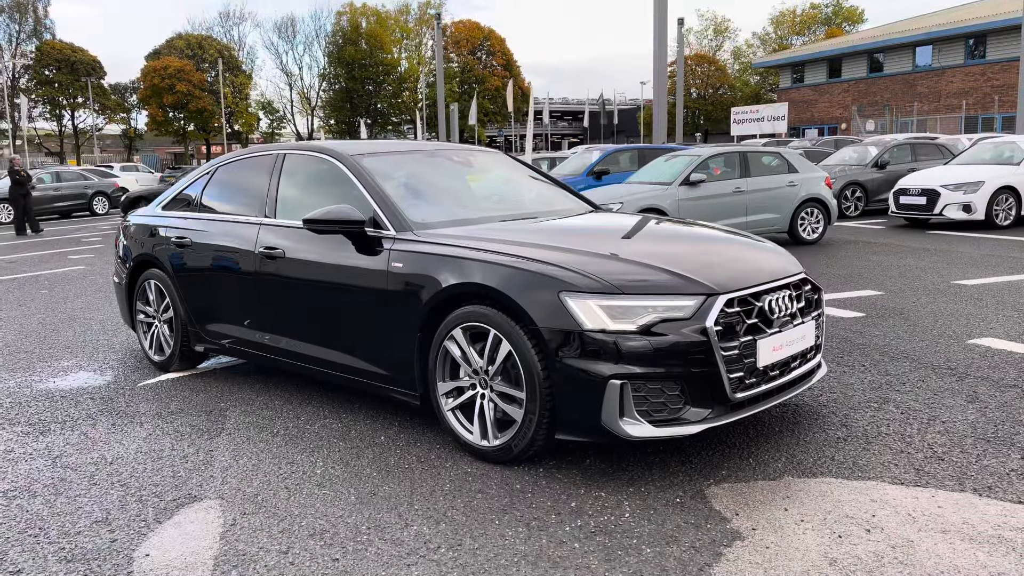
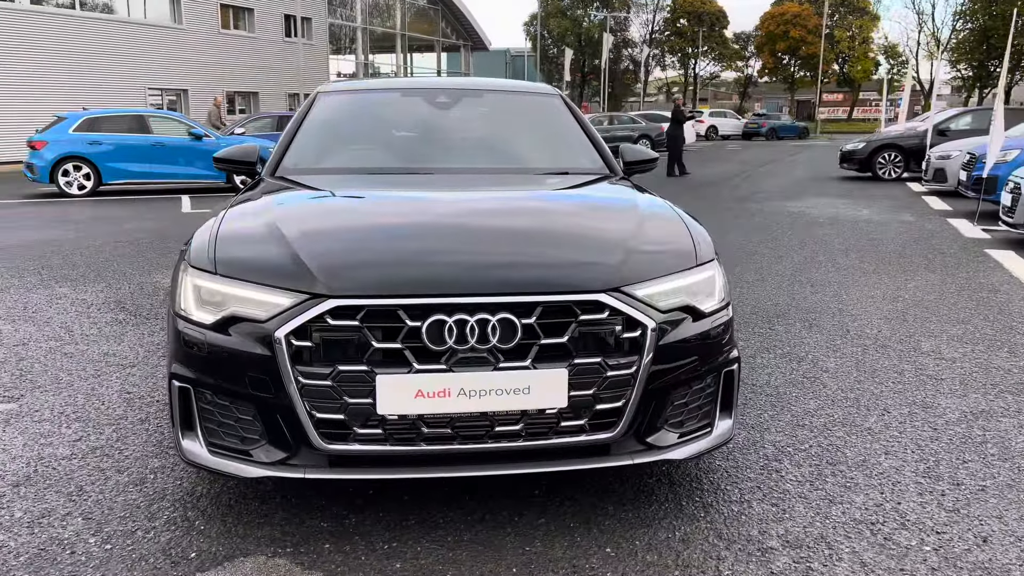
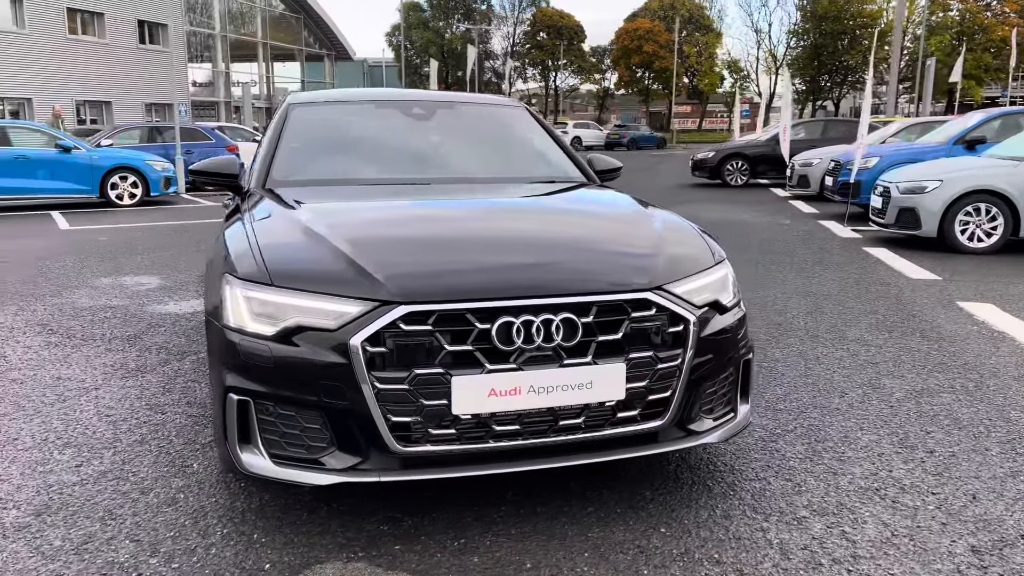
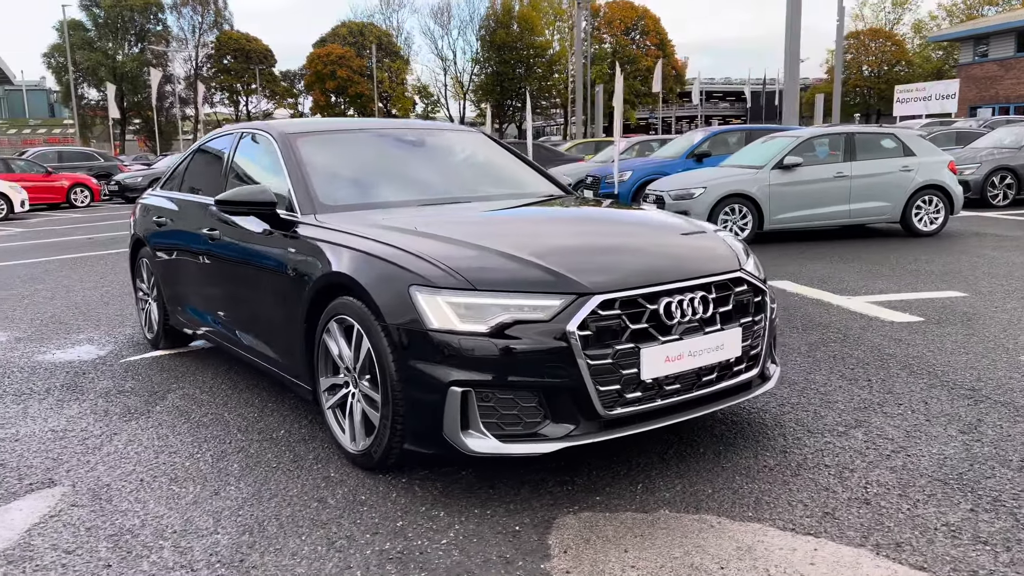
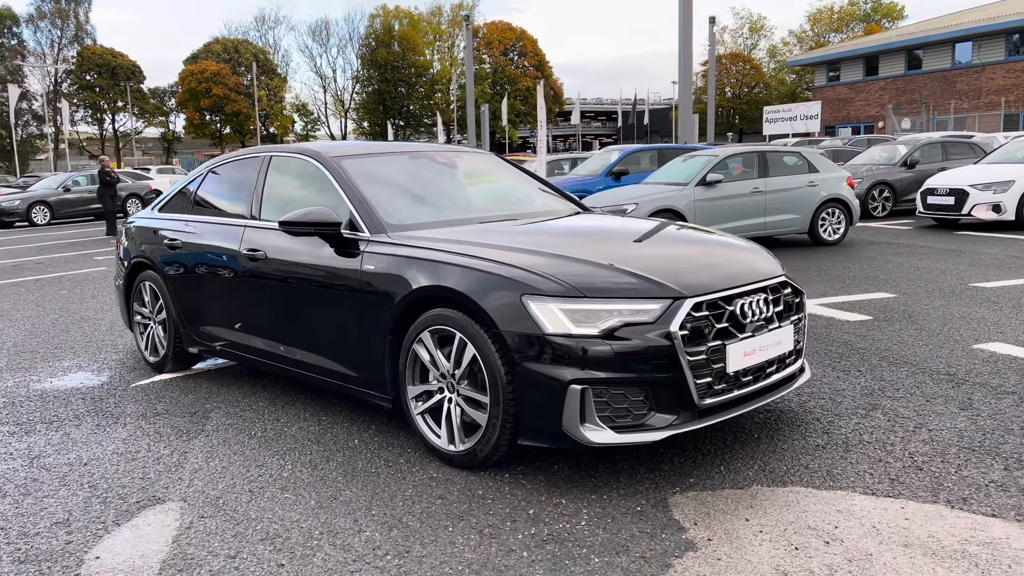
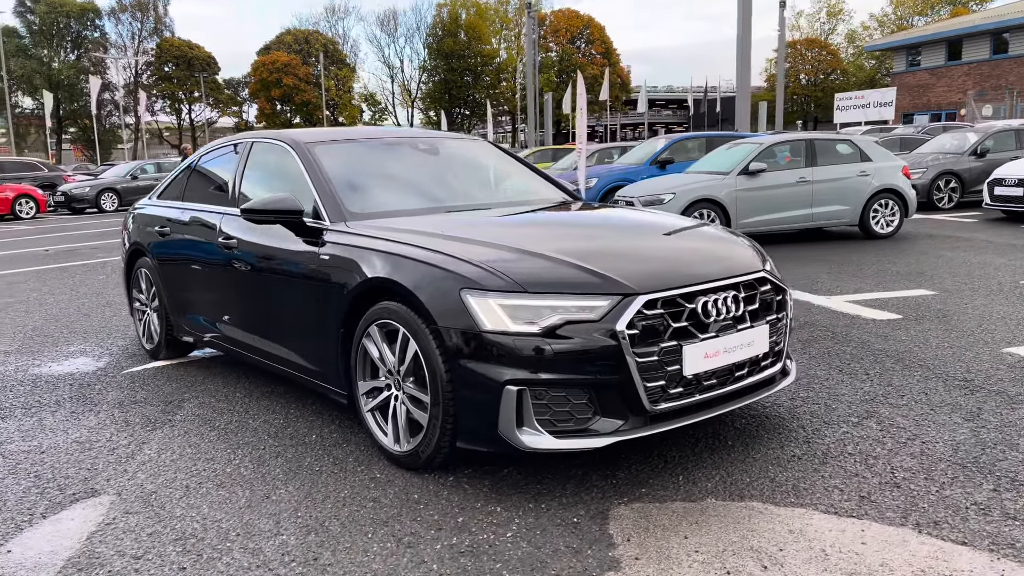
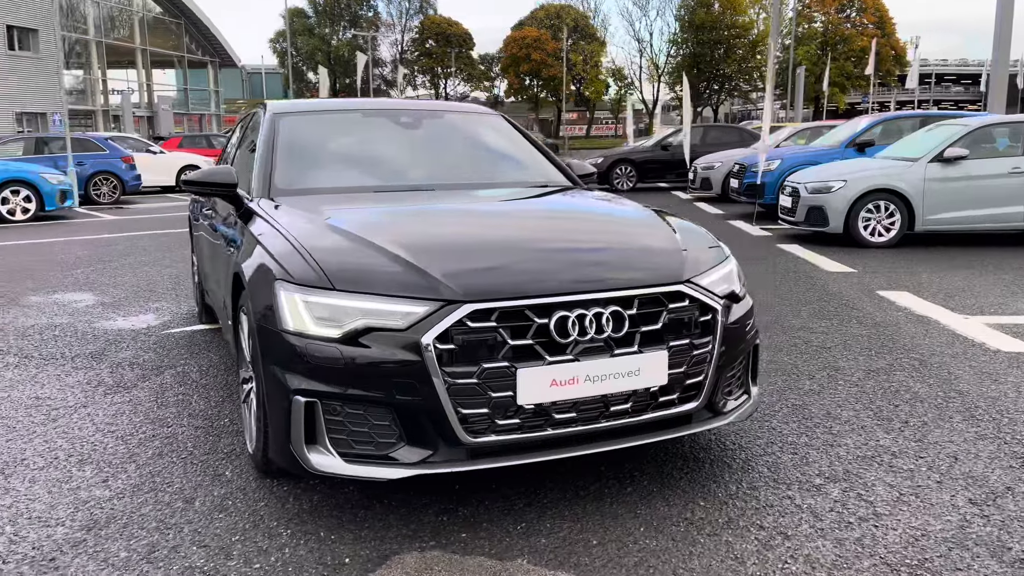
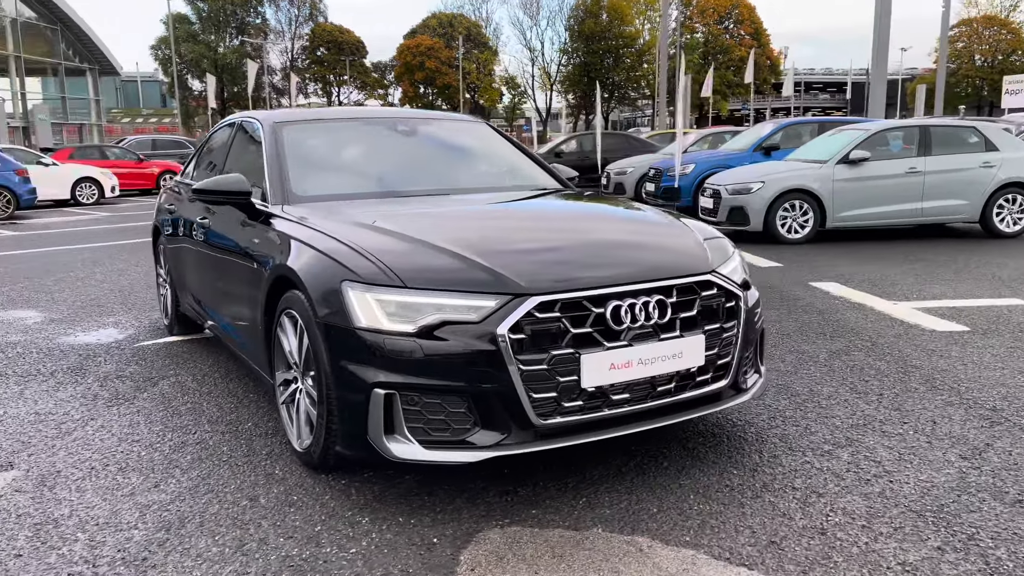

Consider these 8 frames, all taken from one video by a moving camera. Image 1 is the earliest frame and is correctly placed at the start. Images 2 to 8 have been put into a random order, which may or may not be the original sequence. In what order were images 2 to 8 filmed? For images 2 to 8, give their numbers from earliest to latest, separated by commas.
5, 6, 4, 8, 7, 3, 2
